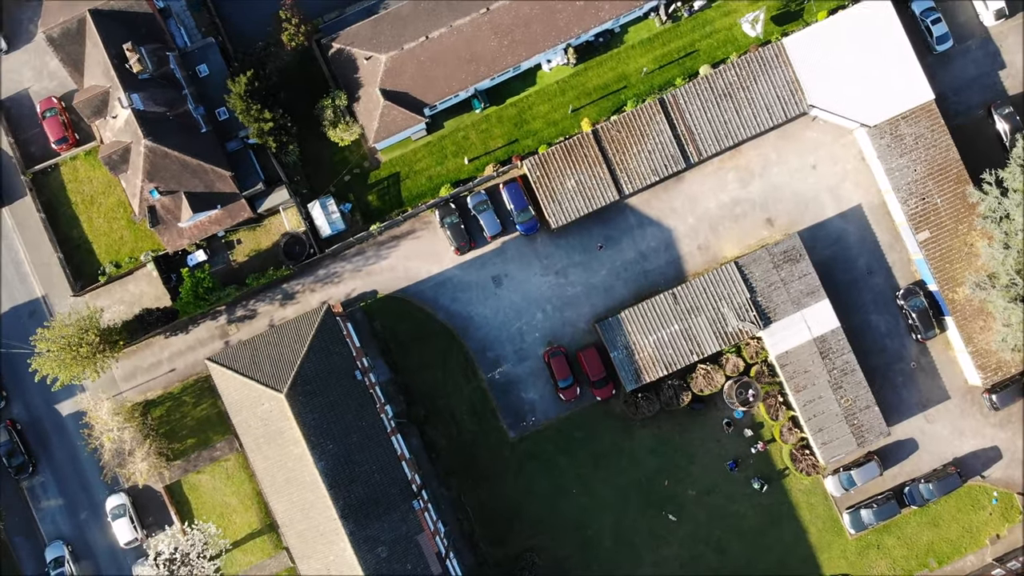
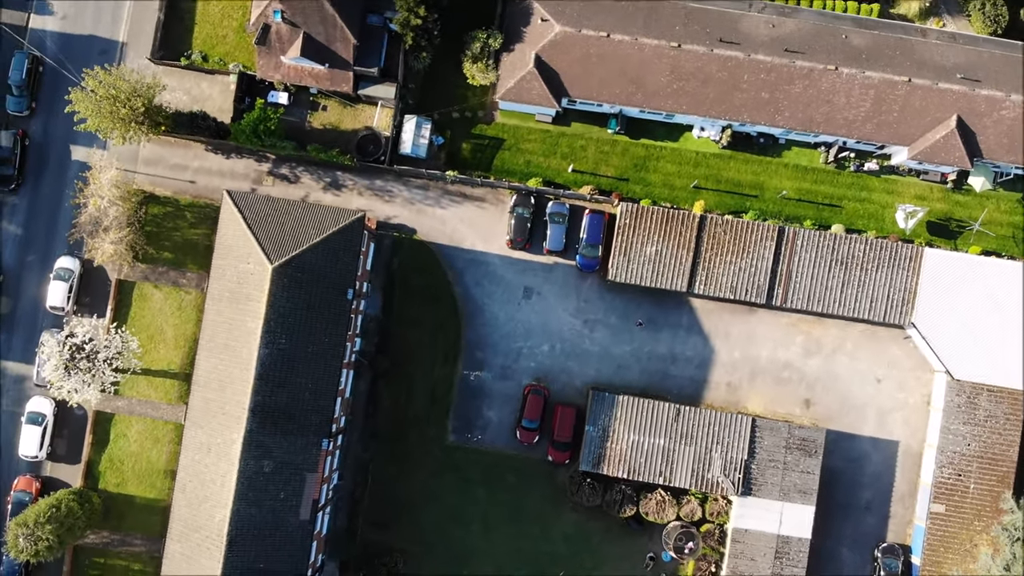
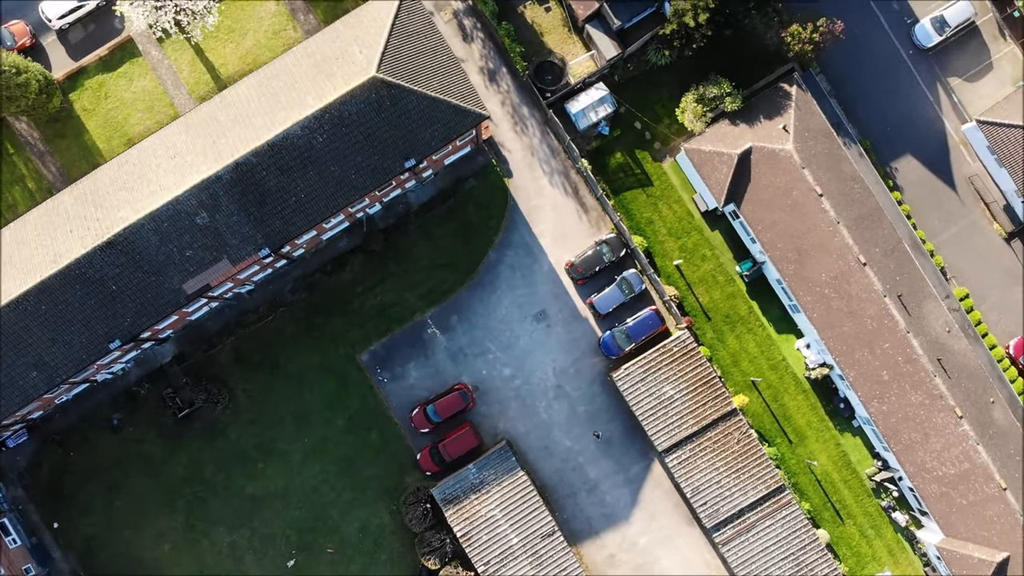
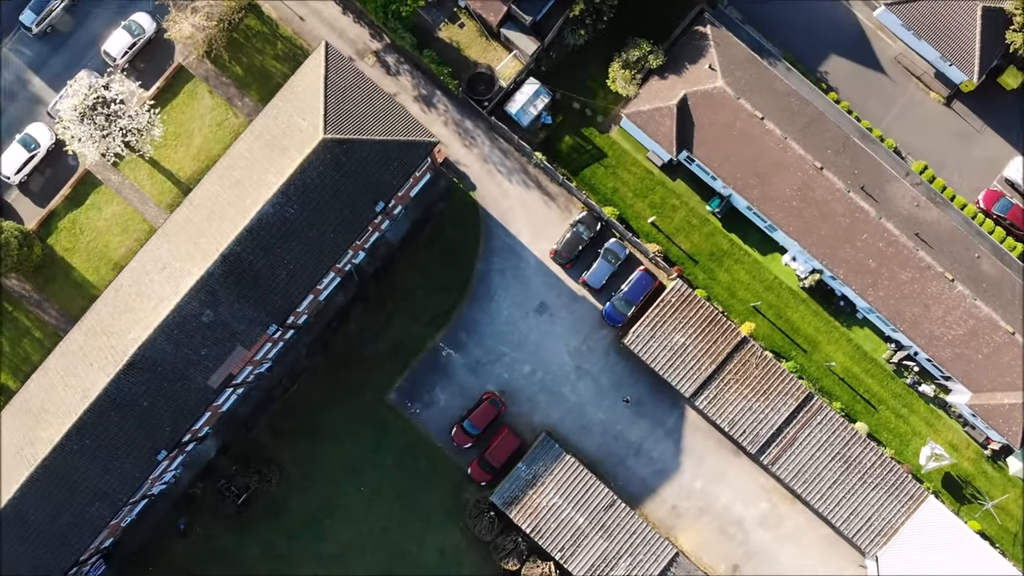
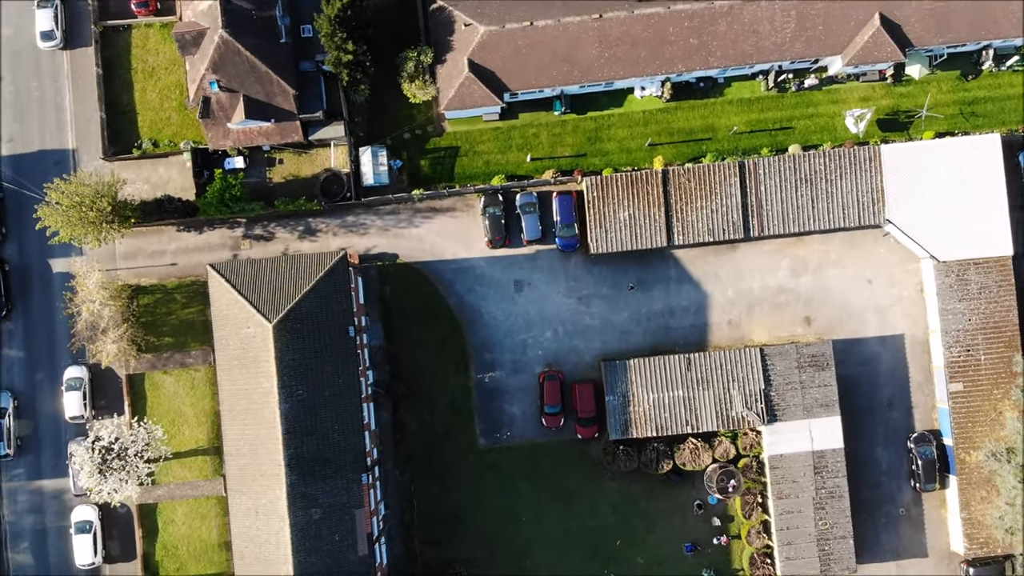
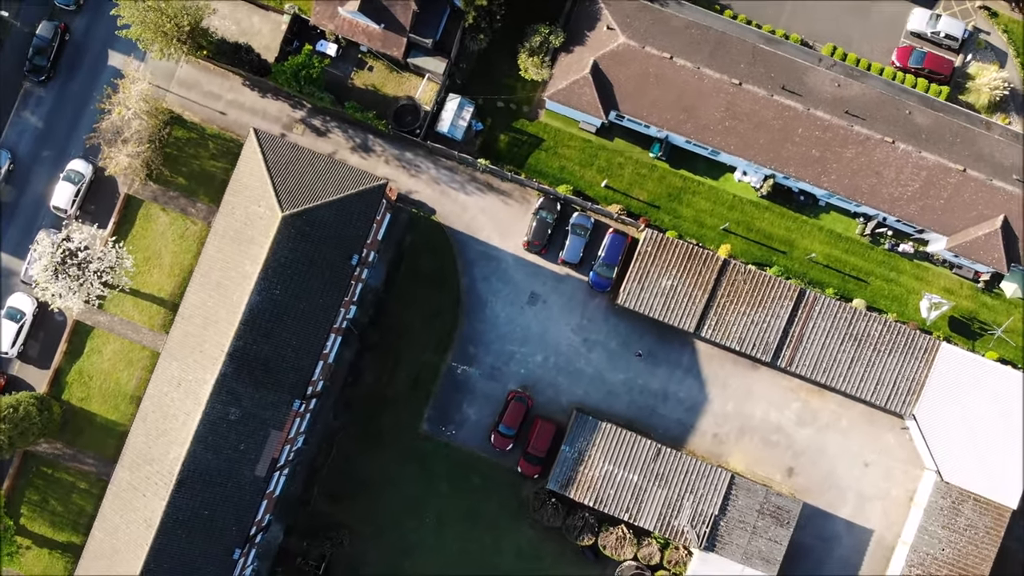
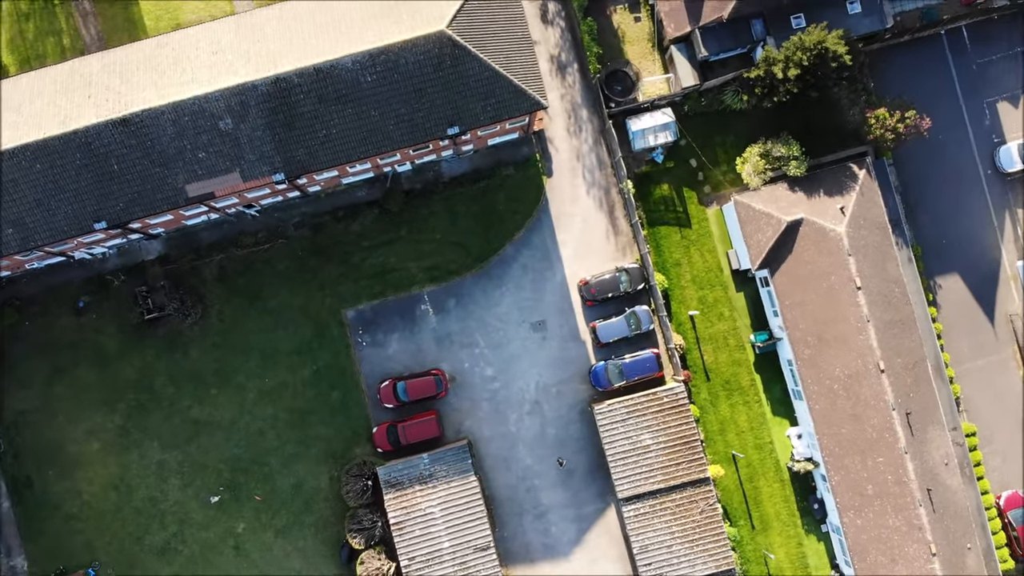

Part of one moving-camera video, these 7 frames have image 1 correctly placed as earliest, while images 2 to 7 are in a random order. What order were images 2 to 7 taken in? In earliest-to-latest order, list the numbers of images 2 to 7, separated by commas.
5, 2, 6, 4, 3, 7
